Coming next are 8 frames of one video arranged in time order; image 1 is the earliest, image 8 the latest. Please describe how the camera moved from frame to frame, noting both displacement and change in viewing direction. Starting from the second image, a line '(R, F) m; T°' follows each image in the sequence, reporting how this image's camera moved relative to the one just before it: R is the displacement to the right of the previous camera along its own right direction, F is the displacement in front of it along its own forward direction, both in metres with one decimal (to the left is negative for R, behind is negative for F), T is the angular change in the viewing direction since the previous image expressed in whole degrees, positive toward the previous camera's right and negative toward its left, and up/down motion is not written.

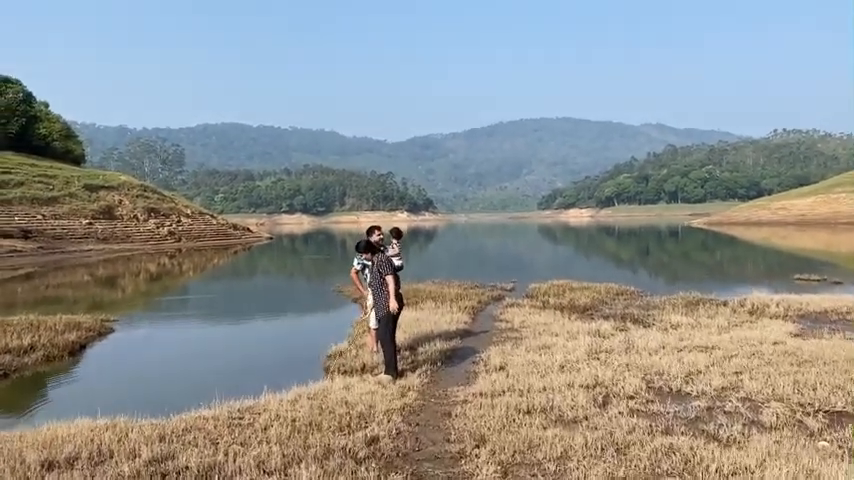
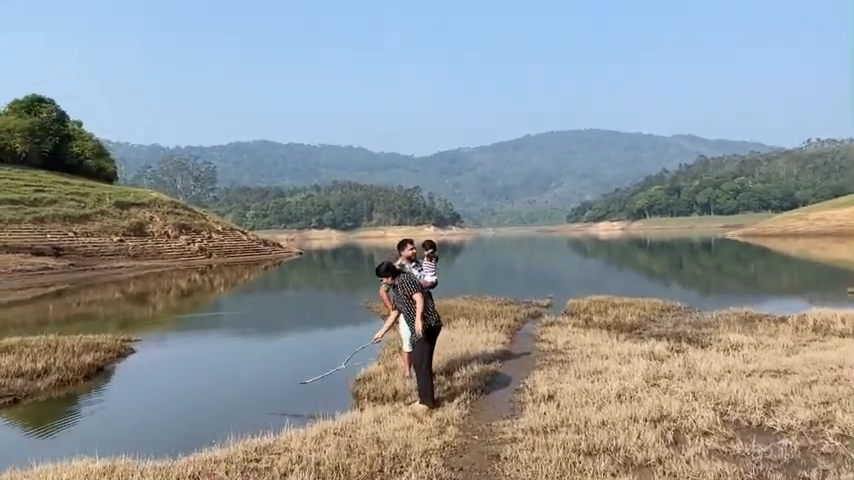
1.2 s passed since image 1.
(-0.1, +0.9) m; -2°
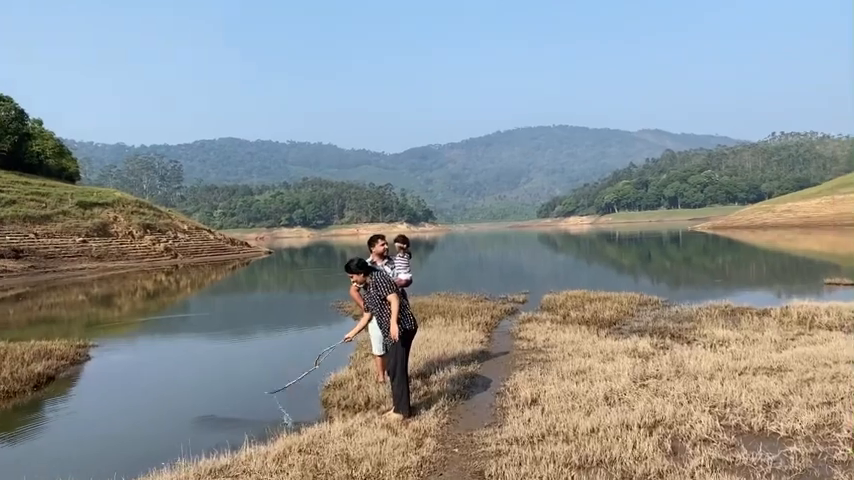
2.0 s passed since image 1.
(0.0, +0.6) m; +2°
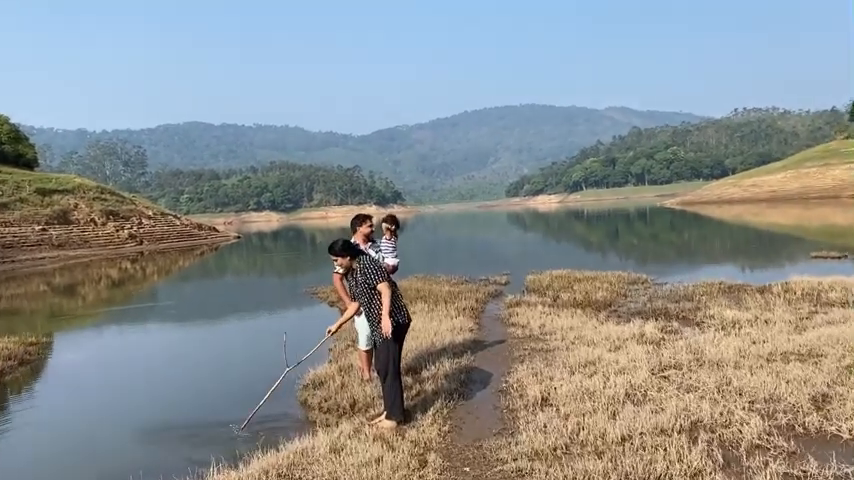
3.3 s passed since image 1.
(-0.2, +1.0) m; +2°
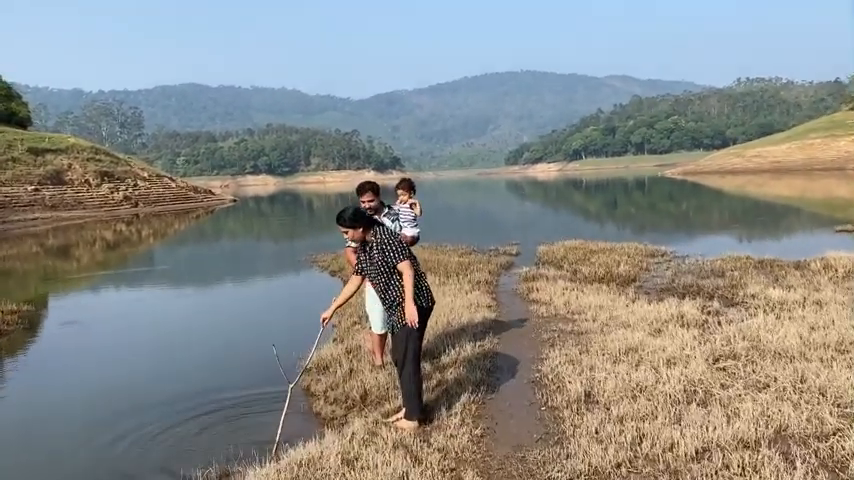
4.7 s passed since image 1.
(-0.2, +1.0) m; 0°
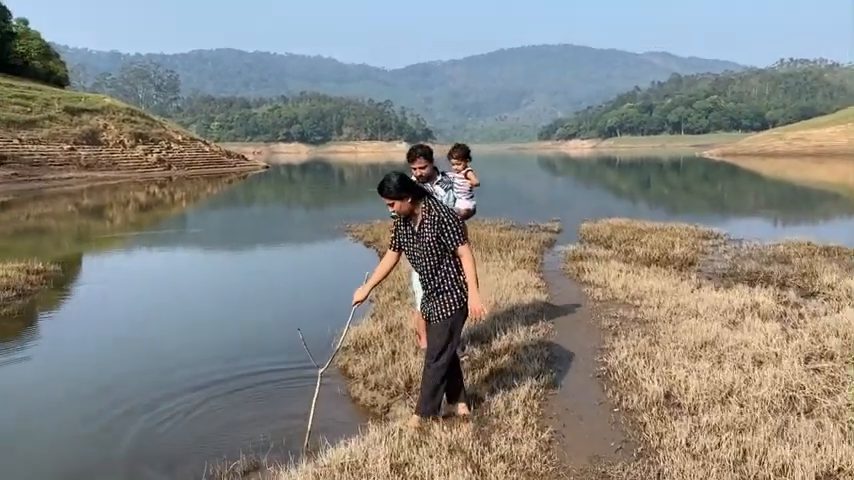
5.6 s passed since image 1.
(-0.2, +0.7) m; -2°
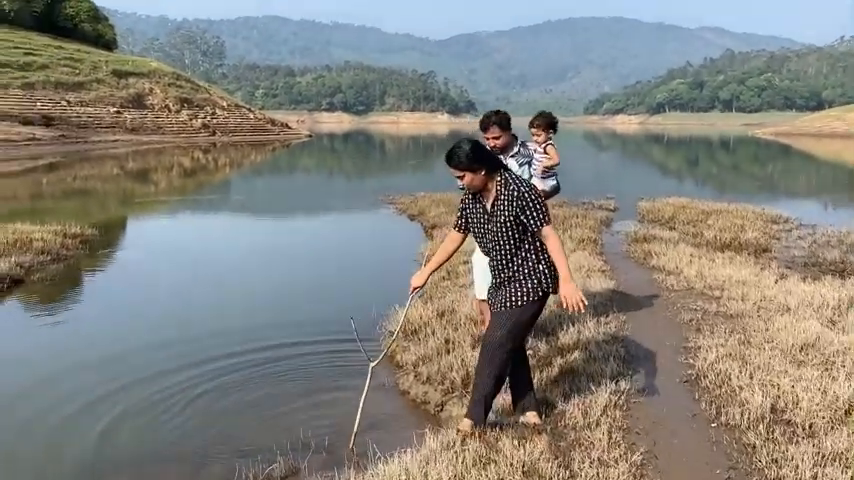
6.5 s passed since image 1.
(-0.2, +0.7) m; -3°
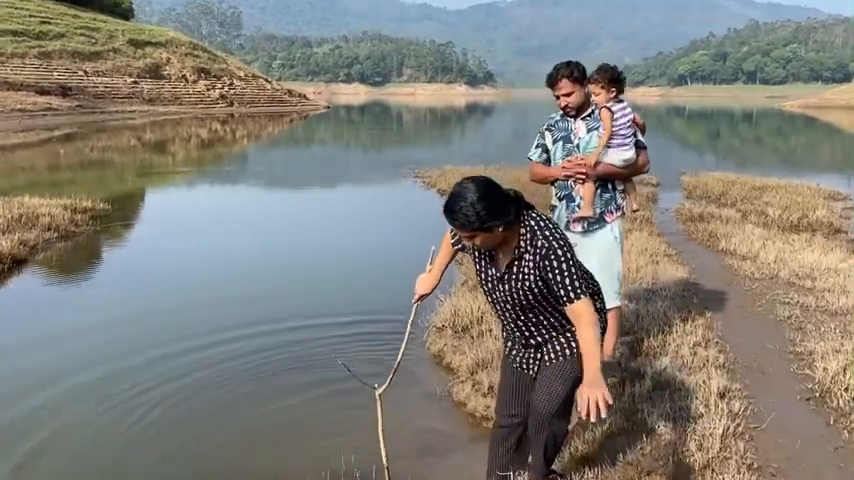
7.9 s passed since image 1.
(-0.3, +0.9) m; -1°
